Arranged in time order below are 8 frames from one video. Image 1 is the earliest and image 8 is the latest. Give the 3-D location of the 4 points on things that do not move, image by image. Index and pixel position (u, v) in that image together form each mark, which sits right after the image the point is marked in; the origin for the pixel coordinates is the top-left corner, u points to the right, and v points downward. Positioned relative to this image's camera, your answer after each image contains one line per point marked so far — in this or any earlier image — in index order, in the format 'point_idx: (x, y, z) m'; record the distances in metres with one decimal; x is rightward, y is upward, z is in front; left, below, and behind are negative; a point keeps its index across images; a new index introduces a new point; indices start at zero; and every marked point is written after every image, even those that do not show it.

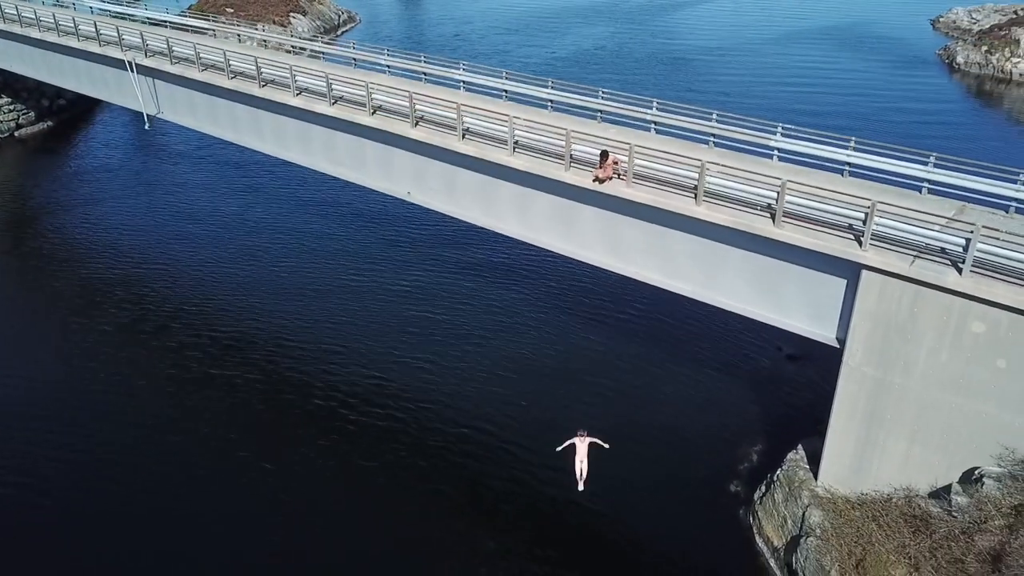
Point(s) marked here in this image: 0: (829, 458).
0: (+7.1, -3.8, +18.1) m
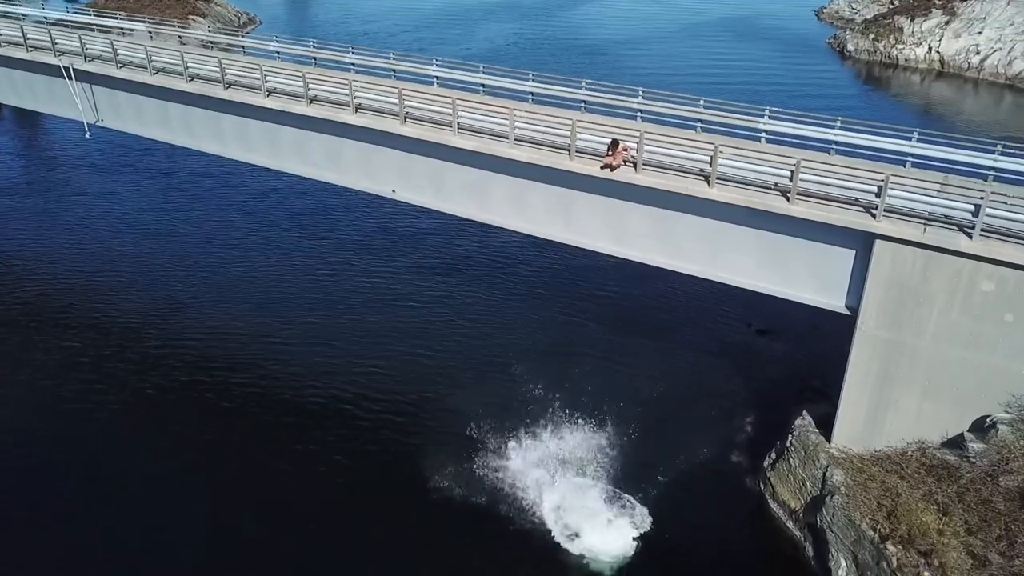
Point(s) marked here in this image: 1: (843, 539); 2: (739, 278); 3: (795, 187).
0: (+7.9, -3.1, +19.2) m
1: (+7.4, -5.6, +18.0) m
2: (+5.4, +0.3, +19.3) m
3: (+6.2, +2.3, +17.8) m
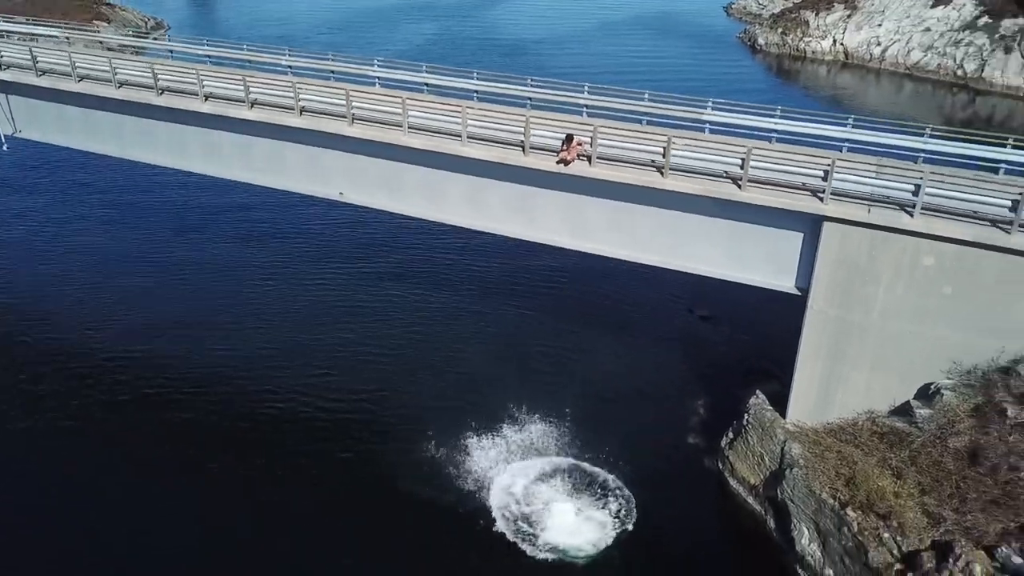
0: (+7.1, -2.6, +20.1) m
1: (+6.8, -5.2, +18.9) m
2: (+4.5, +0.6, +20.0) m
3: (+5.4, +2.6, +18.5) m
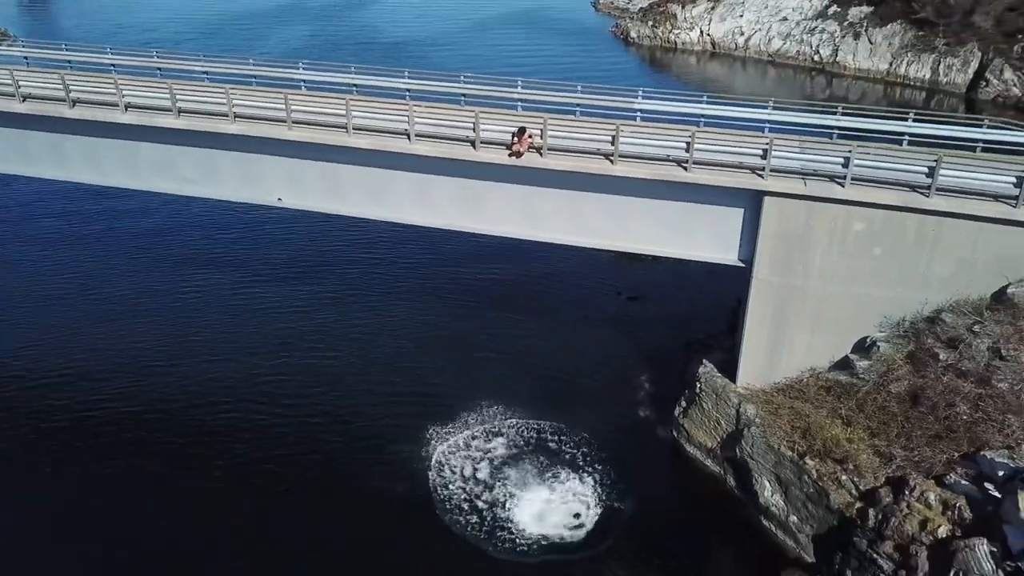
0: (+6.2, -1.9, +21.6) m
1: (+6.4, -4.4, +20.4) m
2: (+3.4, +1.2, +21.1) m
3: (+4.4, +3.2, +19.8) m
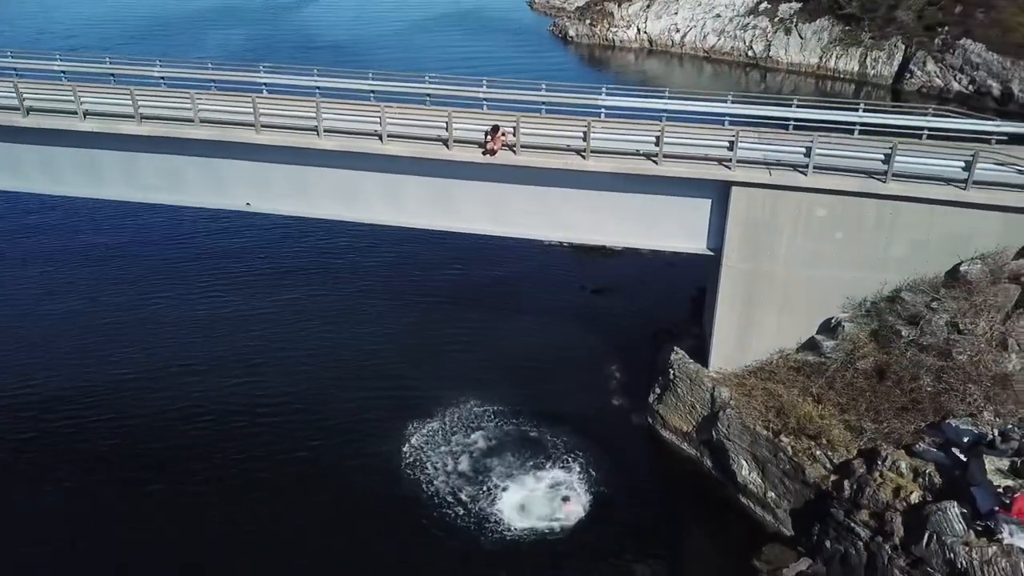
0: (+5.7, -1.6, +22.4) m
1: (+6.0, -4.1, +21.2) m
2: (+2.8, +1.4, +21.6) m
3: (+3.8, +3.5, +20.4) m
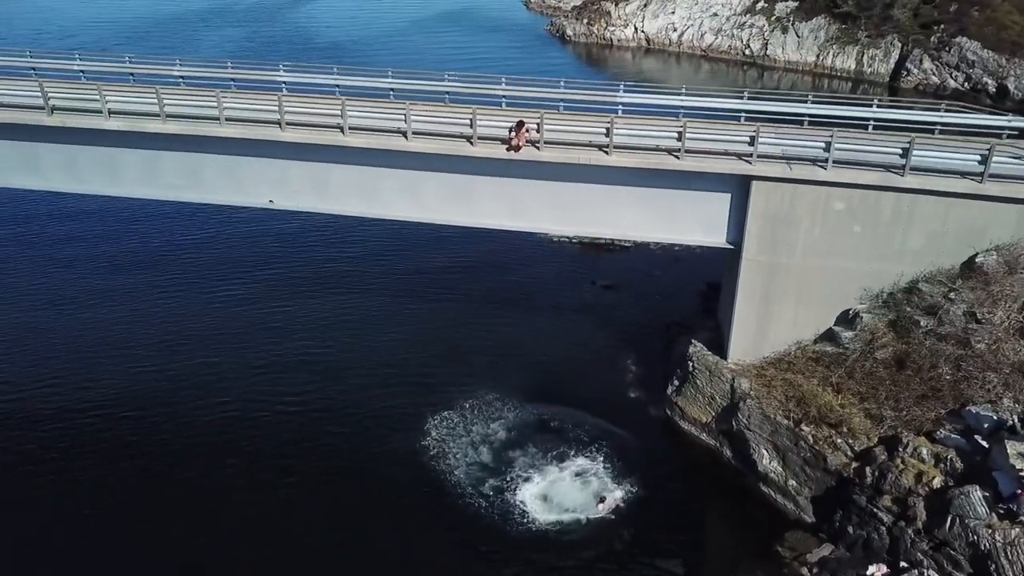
0: (+6.3, -1.4, +22.8) m
1: (+6.7, -3.9, +21.6) m
2: (+3.4, +1.6, +22.0) m
3: (+4.4, +3.7, +20.8) m
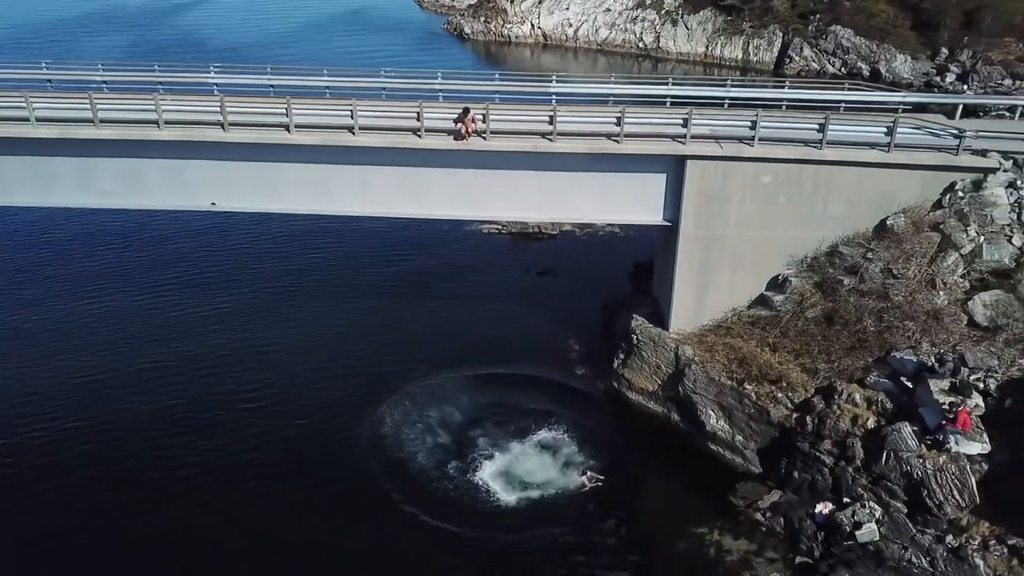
0: (+5.0, -0.6, +24.3) m
1: (+5.6, -3.1, +23.2) m
2: (+2.0, +2.2, +23.2) m
3: (+3.0, +4.3, +22.0) m
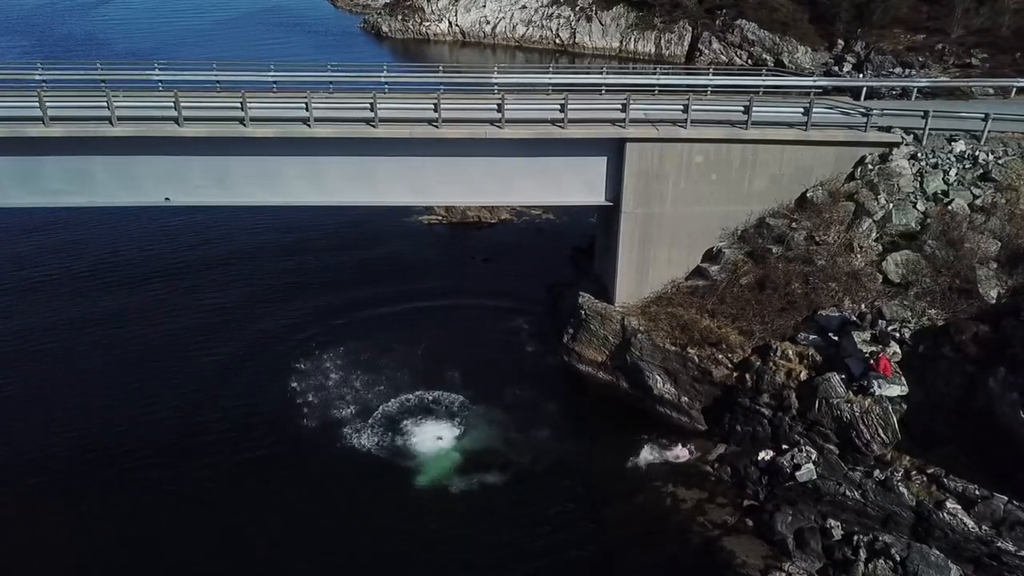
0: (+3.5, +0.2, +25.9) m
1: (+4.4, -2.3, +24.9) m
2: (+0.6, +2.8, +24.5) m
3: (+1.6, +5.0, +23.5) m
